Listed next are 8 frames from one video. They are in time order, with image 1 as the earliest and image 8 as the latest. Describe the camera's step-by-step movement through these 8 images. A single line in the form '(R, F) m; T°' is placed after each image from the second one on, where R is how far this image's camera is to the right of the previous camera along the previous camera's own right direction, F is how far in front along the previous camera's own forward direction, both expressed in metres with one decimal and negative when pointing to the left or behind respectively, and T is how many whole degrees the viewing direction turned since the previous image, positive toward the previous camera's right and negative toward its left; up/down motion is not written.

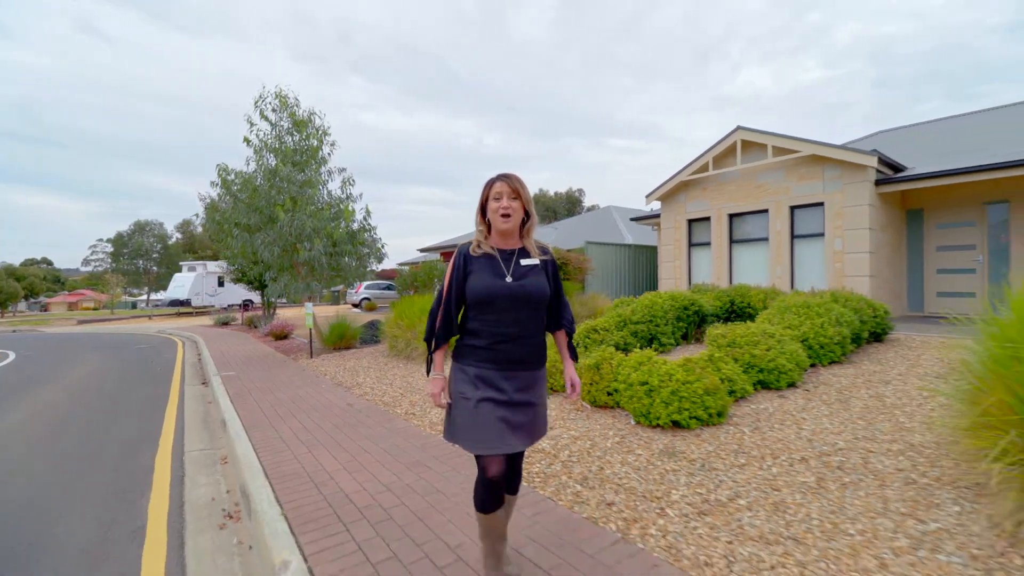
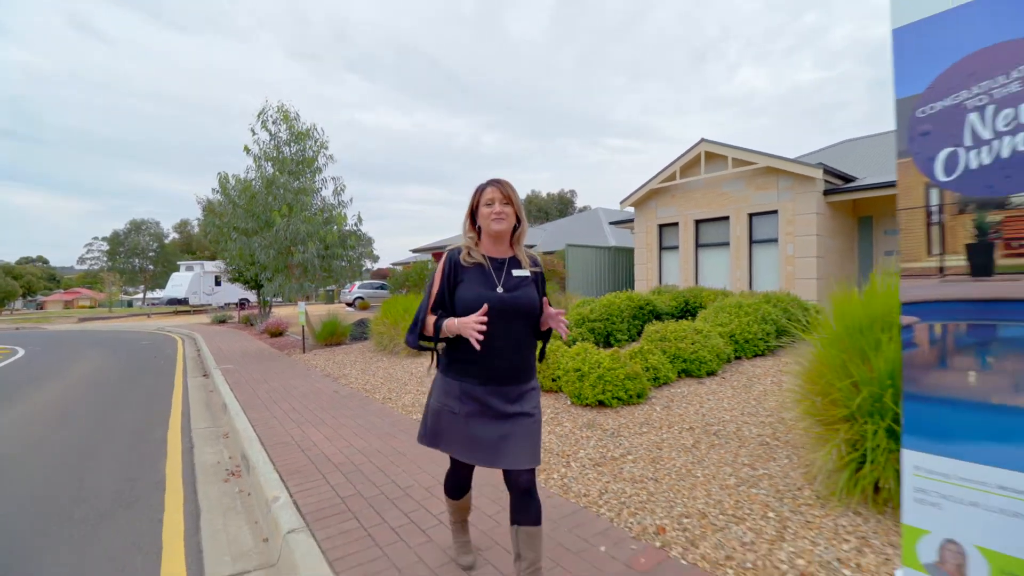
(+0.4, -0.8) m; 0°
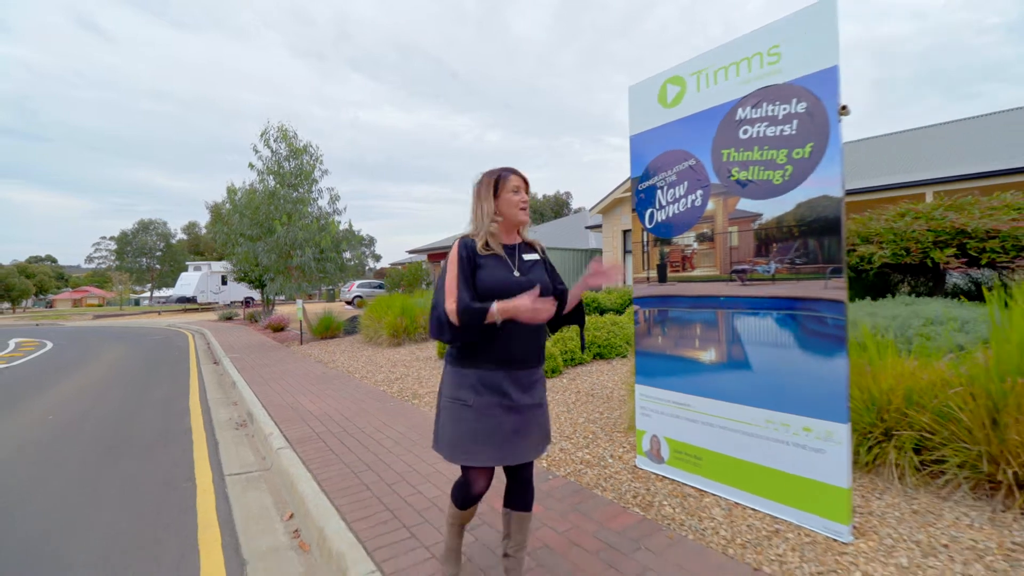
(+0.8, -1.5) m; 0°
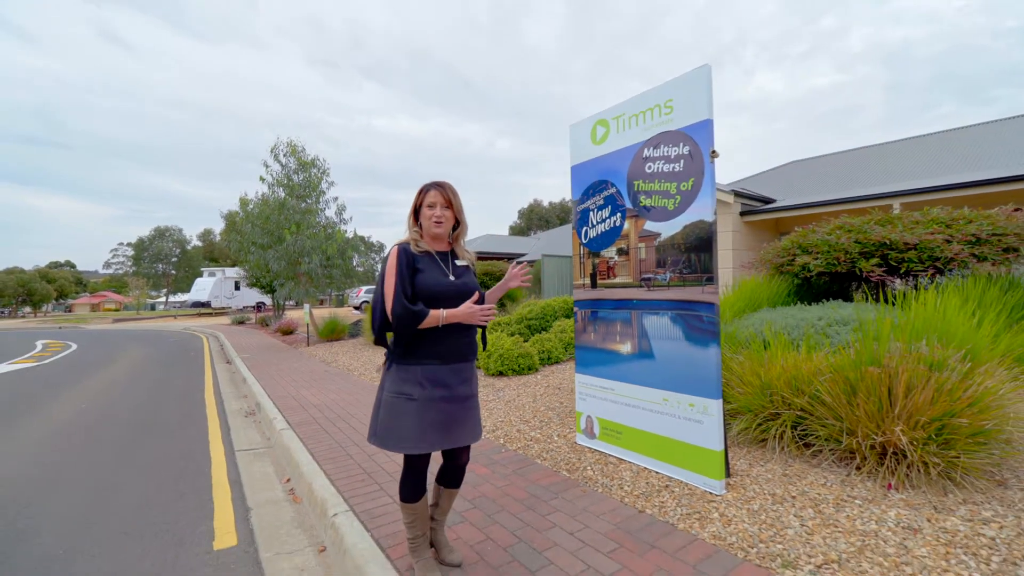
(+0.4, -0.7) m; -1°
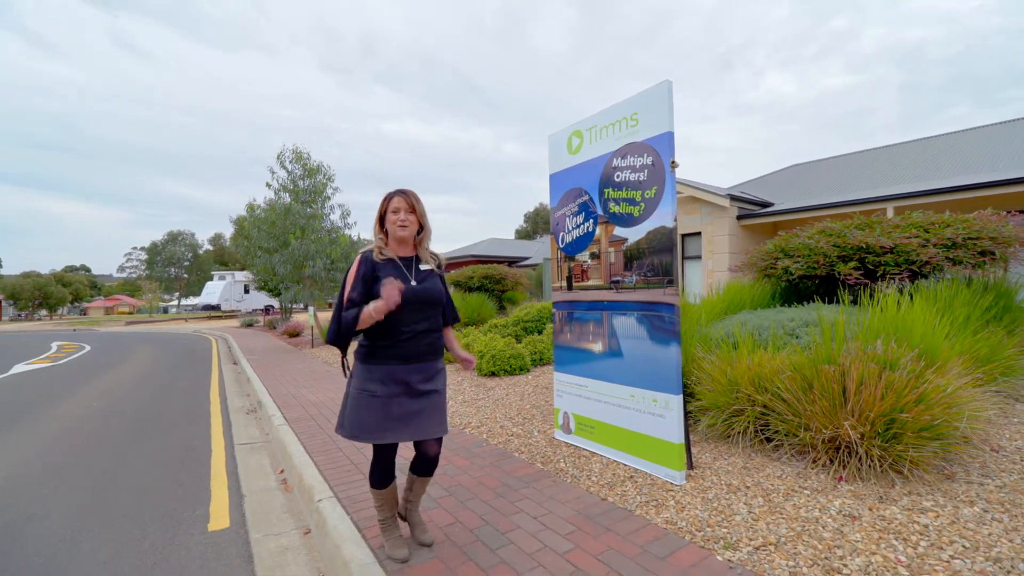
(+0.2, -0.2) m; -1°
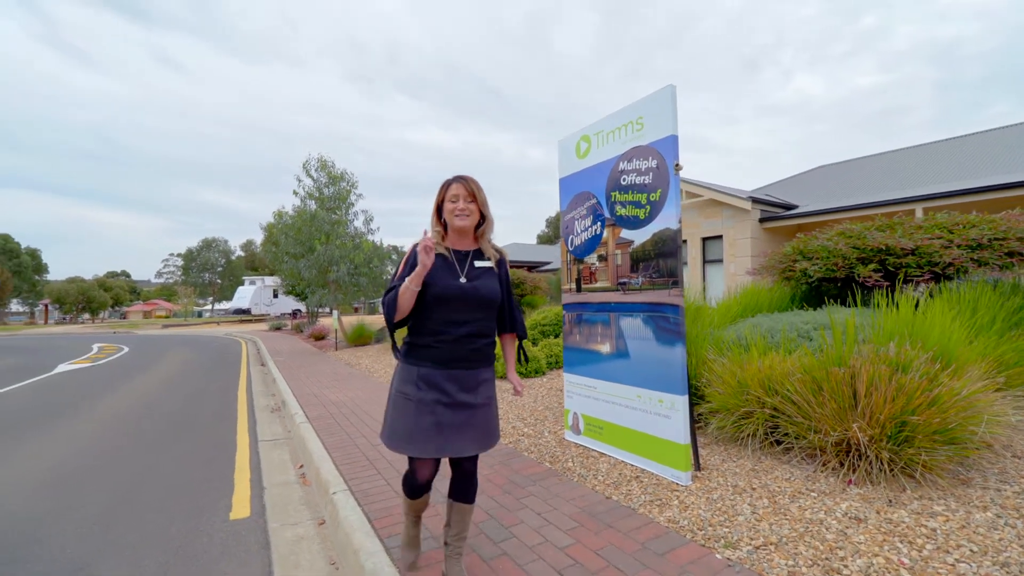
(+0.1, -0.1) m; -3°
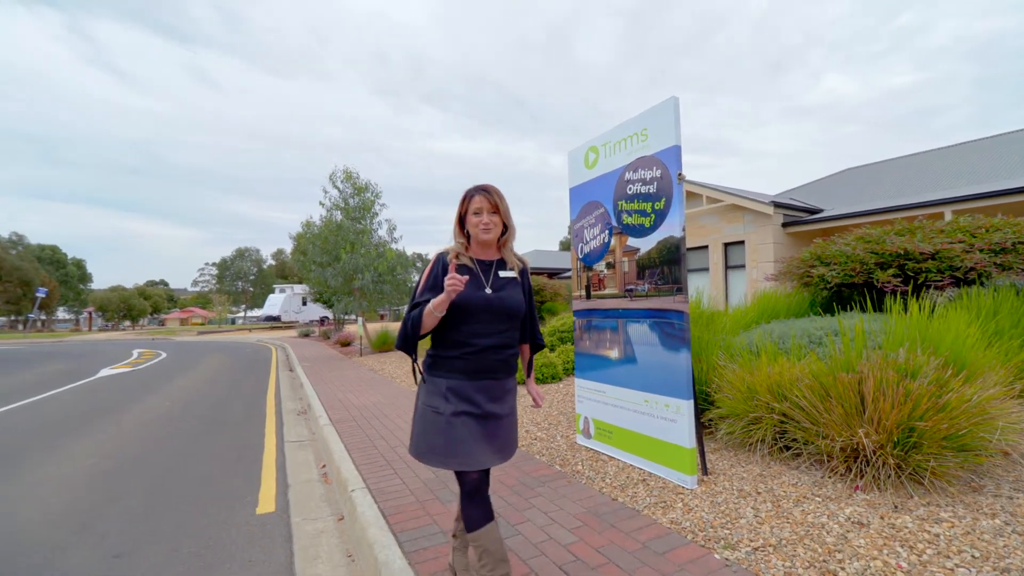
(+0.1, -0.1) m; -3°
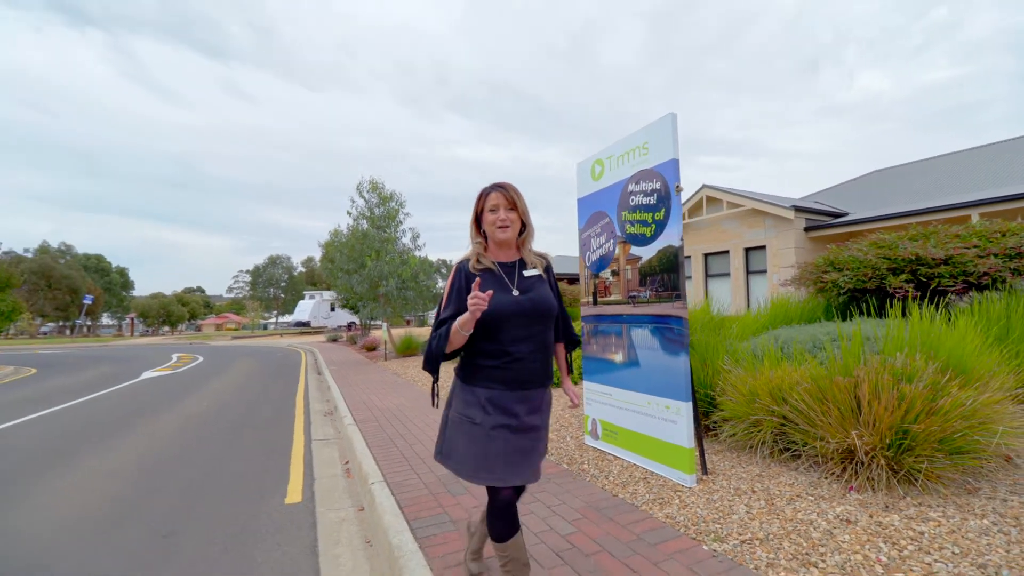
(+0.1, -0.2) m; -3°
